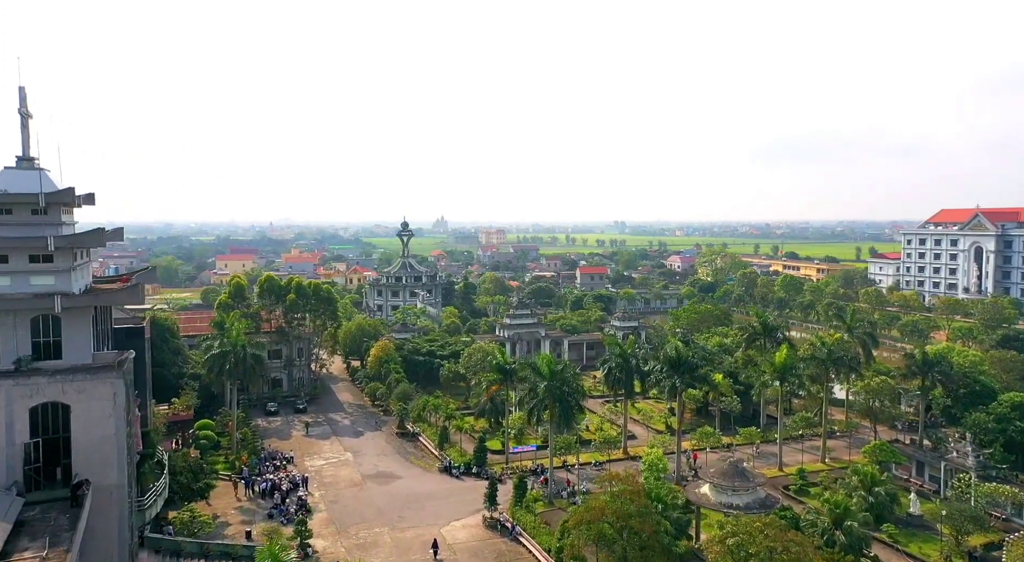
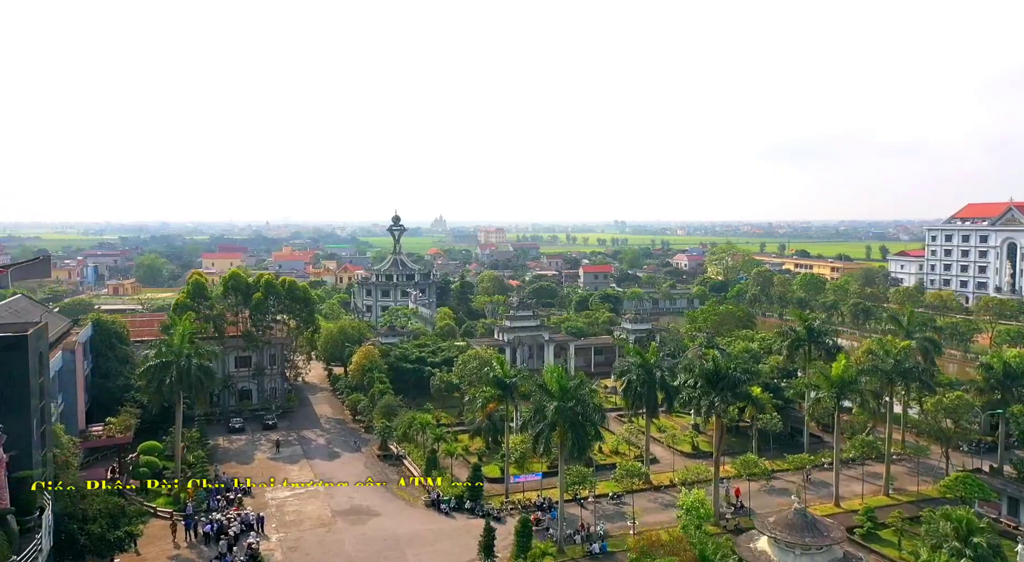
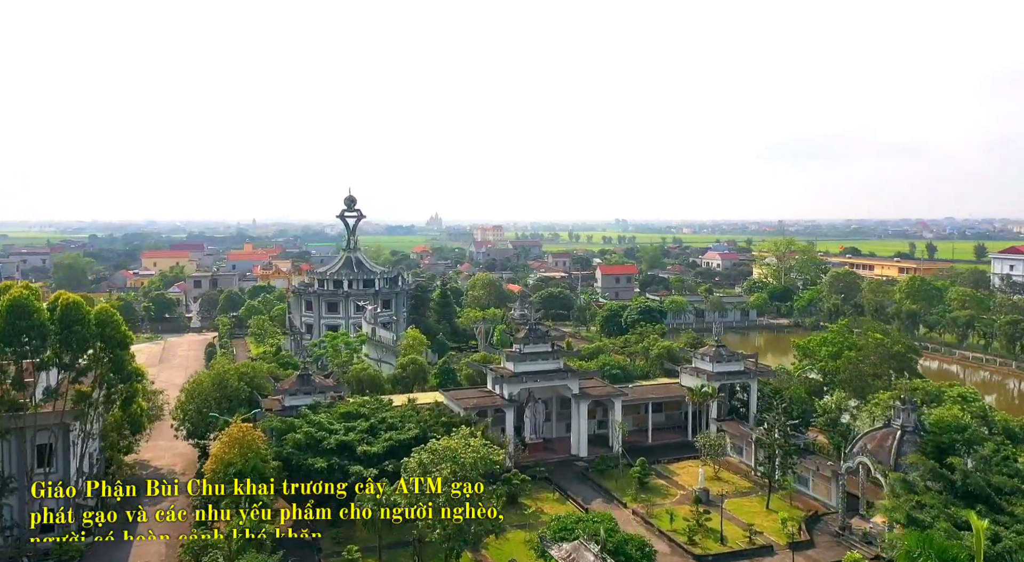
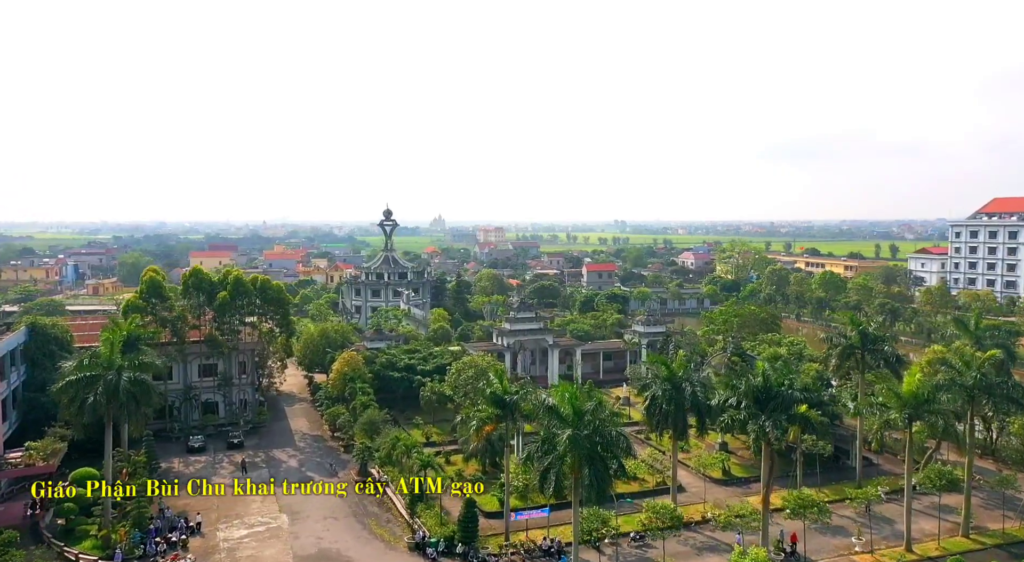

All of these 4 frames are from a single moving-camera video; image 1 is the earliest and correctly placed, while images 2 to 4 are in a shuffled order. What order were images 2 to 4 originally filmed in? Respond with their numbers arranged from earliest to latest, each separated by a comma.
2, 4, 3
